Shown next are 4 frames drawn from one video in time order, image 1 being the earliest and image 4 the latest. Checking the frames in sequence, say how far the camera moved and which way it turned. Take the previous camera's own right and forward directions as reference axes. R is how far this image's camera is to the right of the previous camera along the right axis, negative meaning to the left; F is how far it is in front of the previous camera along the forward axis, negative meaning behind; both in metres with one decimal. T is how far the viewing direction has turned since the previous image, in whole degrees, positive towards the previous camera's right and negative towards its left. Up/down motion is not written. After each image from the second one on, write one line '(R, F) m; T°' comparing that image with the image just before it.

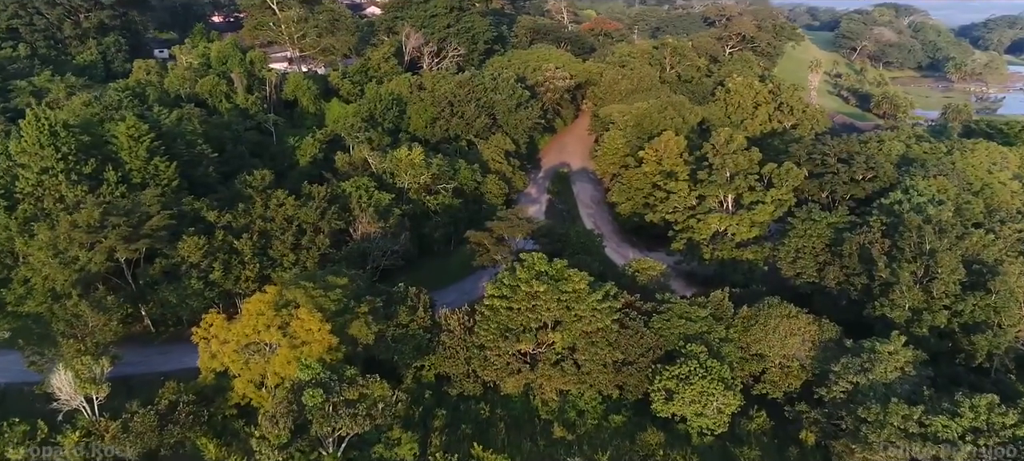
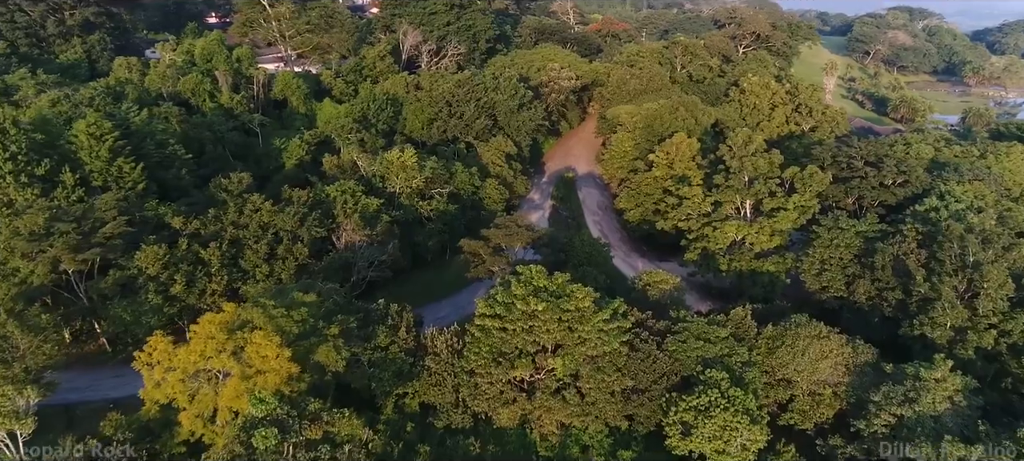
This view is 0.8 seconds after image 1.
(+0.4, +3.5) m; -1°
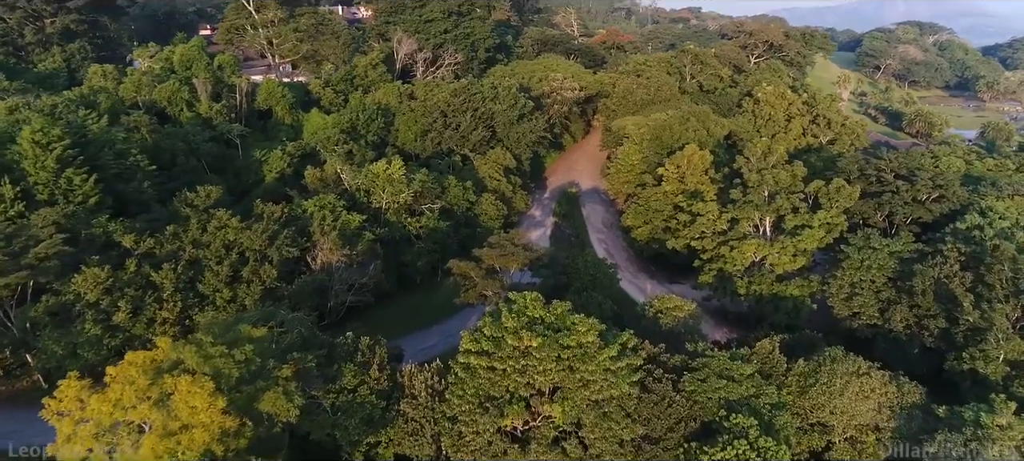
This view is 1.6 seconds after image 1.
(+0.4, +3.7) m; 0°
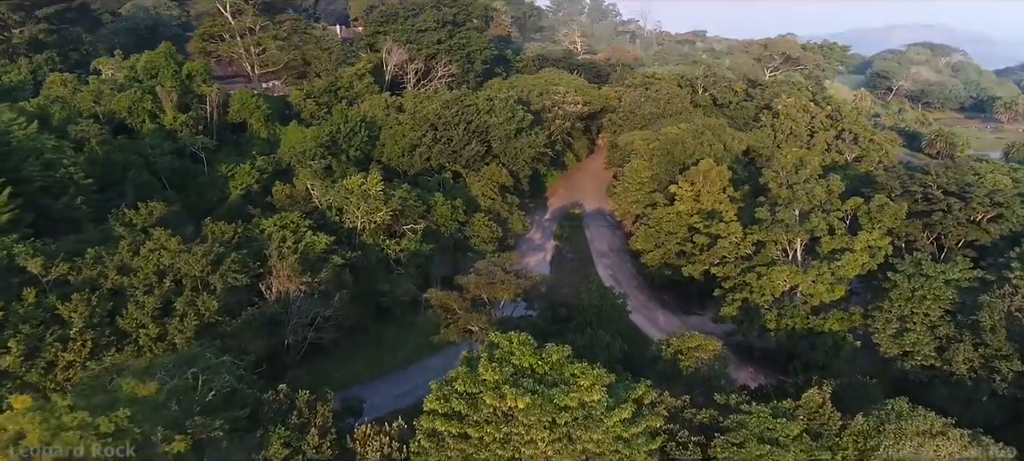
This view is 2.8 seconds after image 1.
(+0.5, +4.9) m; 0°
